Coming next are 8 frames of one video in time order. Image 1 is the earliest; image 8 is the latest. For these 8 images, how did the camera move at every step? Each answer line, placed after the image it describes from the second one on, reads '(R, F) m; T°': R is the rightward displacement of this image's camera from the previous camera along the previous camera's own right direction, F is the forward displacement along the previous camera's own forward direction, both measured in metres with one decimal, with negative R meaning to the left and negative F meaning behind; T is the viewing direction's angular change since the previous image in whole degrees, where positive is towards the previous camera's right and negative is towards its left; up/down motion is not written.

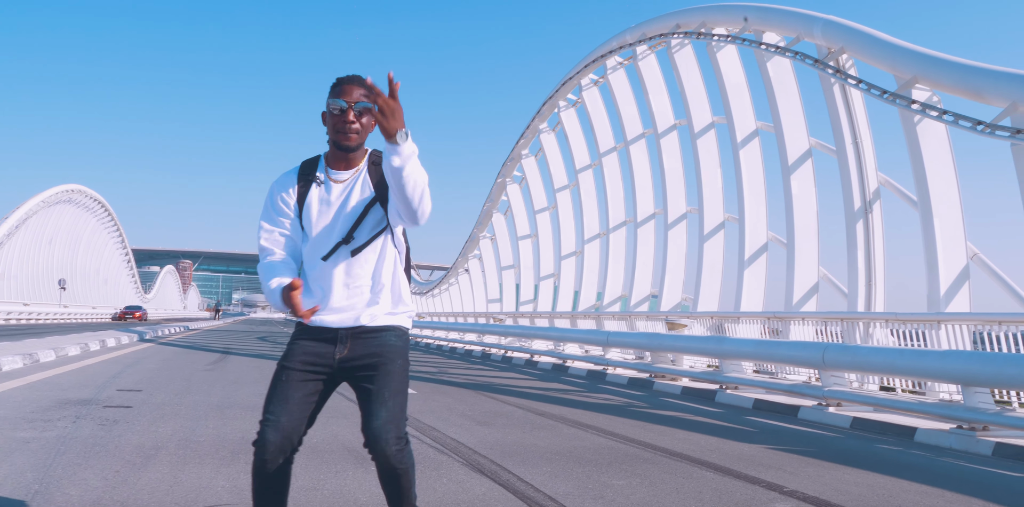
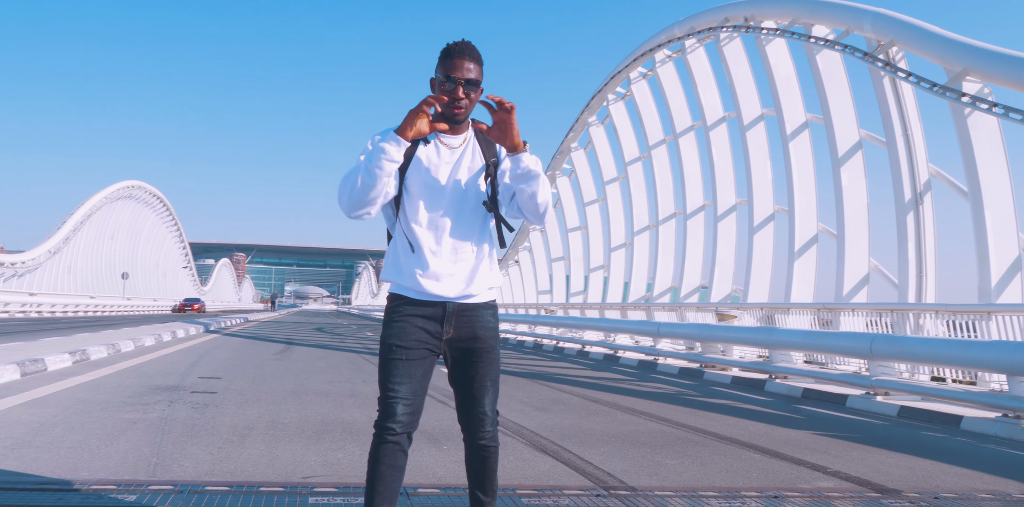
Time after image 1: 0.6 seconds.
(-0.1, -0.4) m; -4°
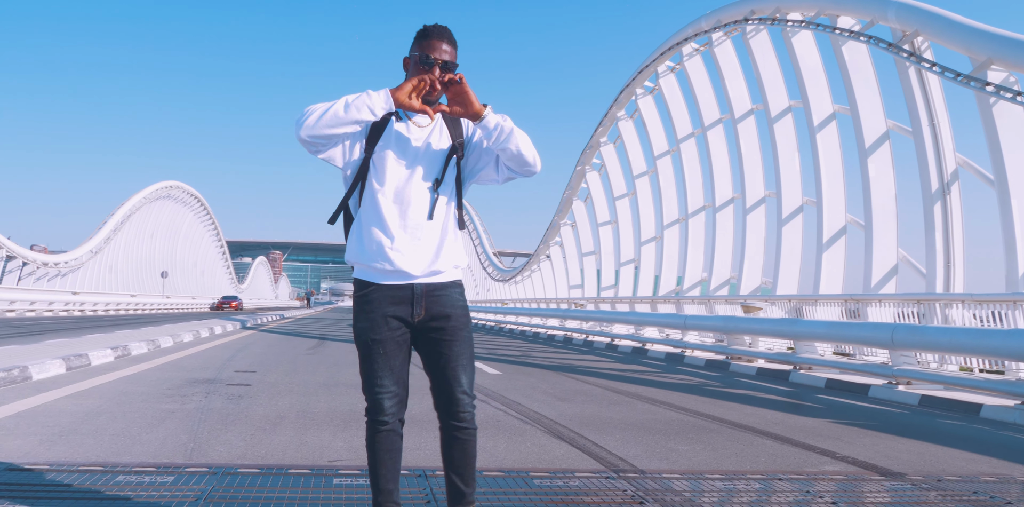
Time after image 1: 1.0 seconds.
(+0.1, -0.2) m; -2°
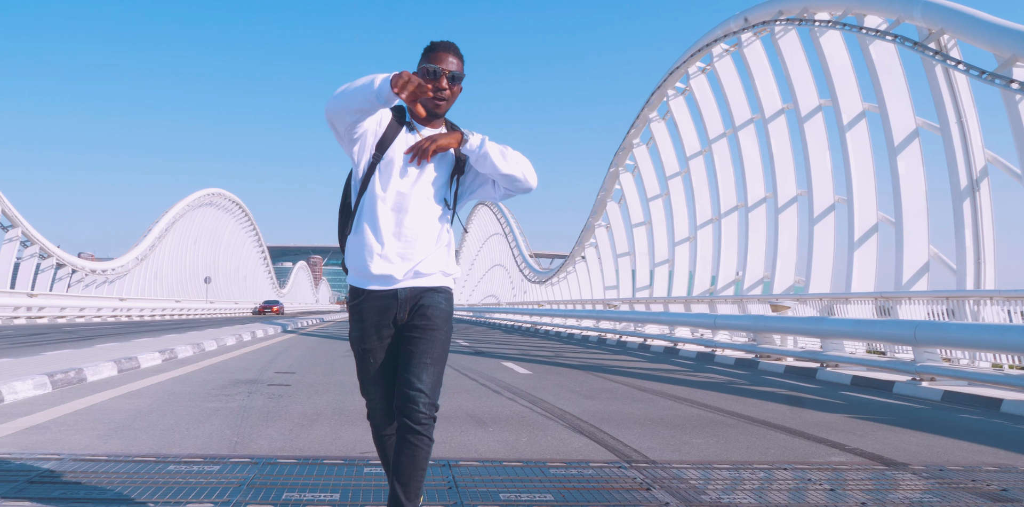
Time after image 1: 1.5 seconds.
(+0.1, -0.2) m; -3°
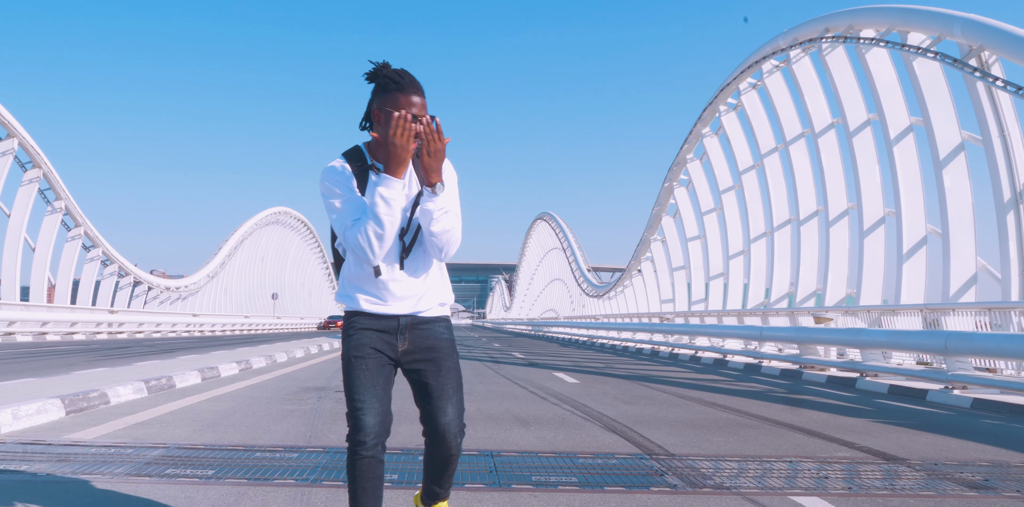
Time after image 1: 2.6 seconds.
(+0.2, -0.6) m; -5°
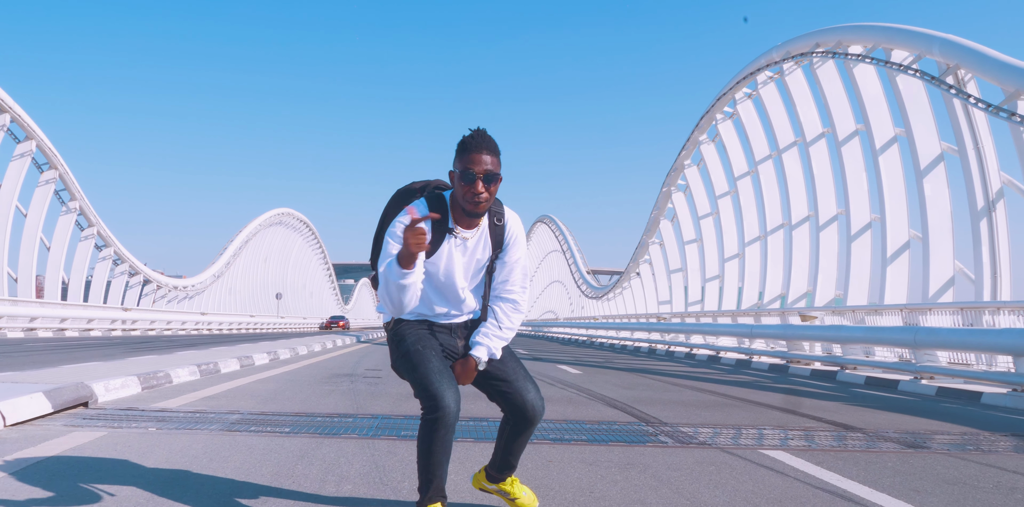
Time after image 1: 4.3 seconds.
(-0.1, -0.8) m; 0°
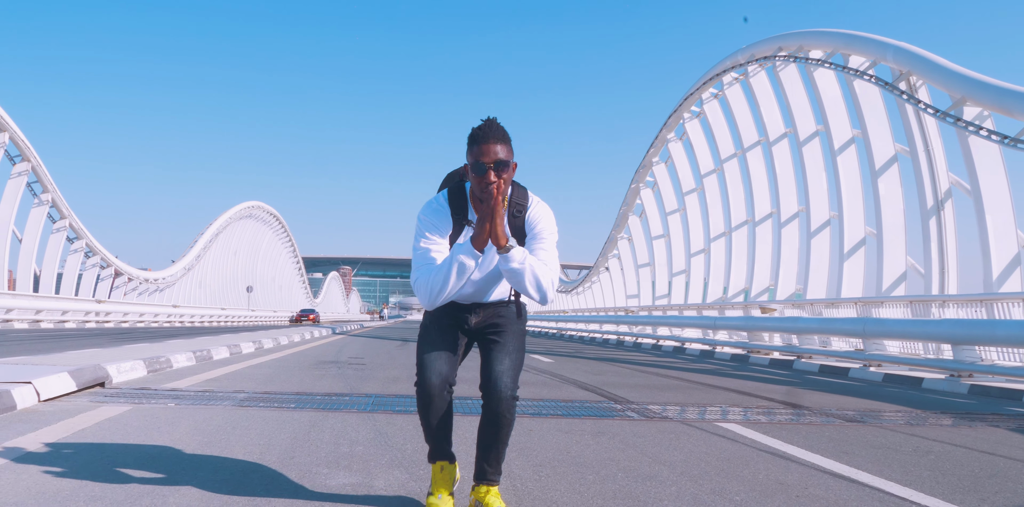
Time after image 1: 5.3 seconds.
(-0.1, -0.5) m; +2°
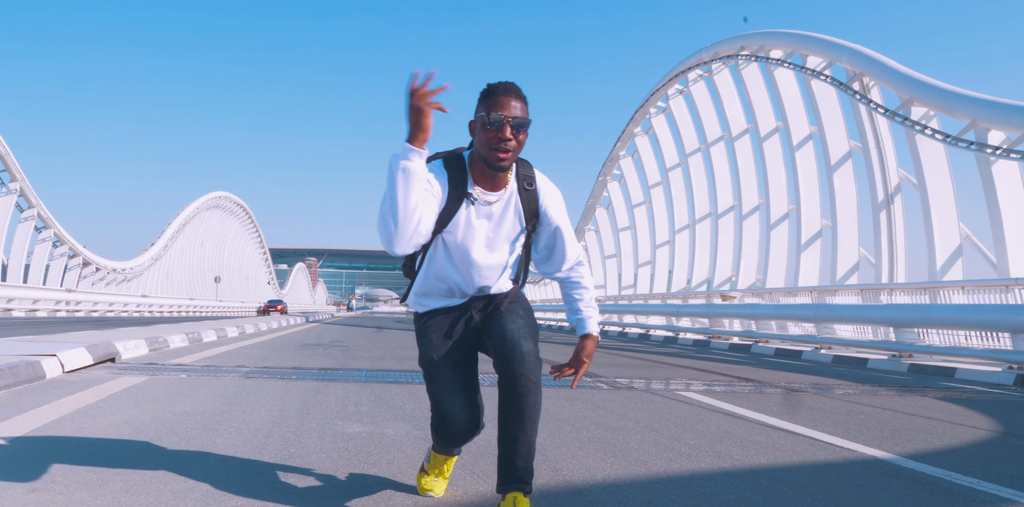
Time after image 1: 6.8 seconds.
(-0.1, -0.5) m; +2°
